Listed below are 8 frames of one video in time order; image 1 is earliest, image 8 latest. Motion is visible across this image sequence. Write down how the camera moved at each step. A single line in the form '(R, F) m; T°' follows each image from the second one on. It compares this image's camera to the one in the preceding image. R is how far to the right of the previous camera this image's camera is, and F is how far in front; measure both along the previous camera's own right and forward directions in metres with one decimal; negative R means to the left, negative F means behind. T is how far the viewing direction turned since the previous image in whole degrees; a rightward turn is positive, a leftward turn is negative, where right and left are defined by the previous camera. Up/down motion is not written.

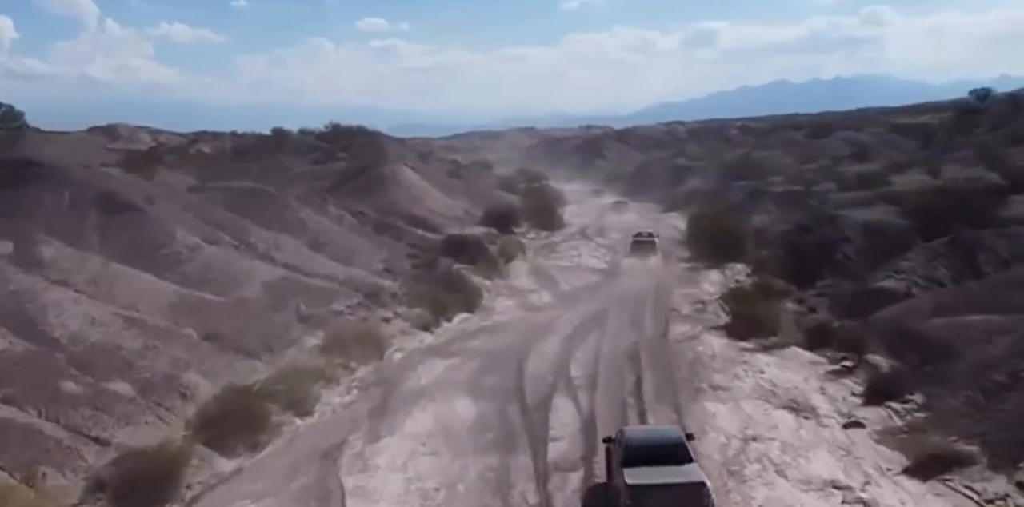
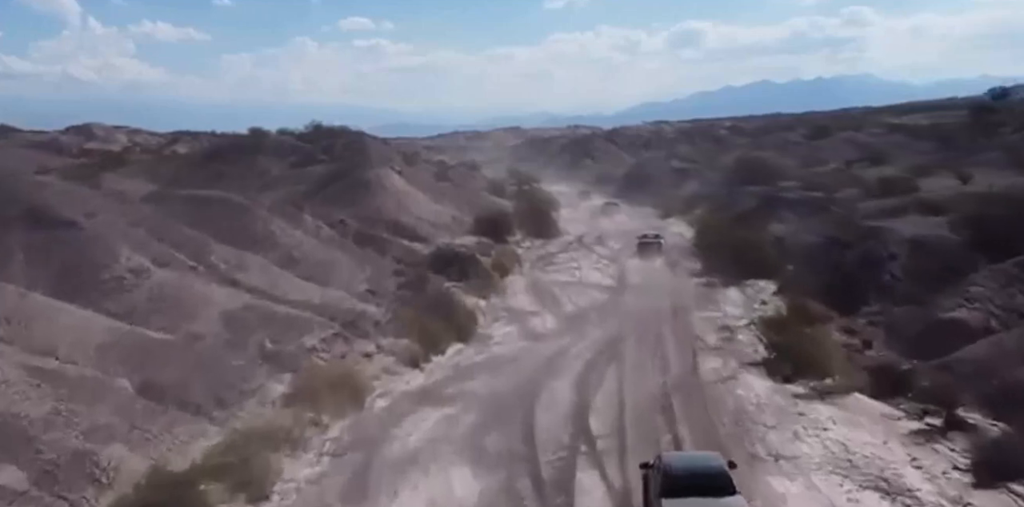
(-0.4, +4.3) m; +1°
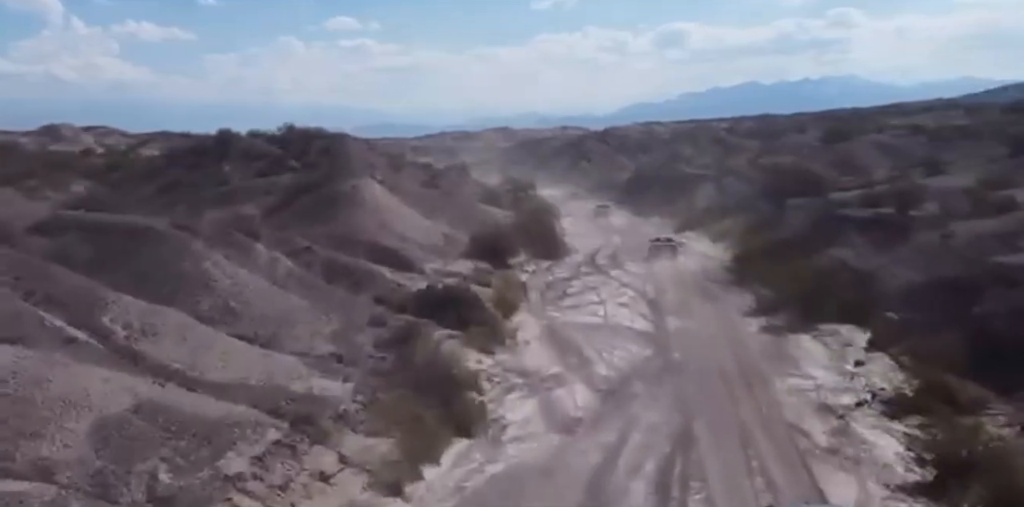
(-0.7, +8.4) m; +1°
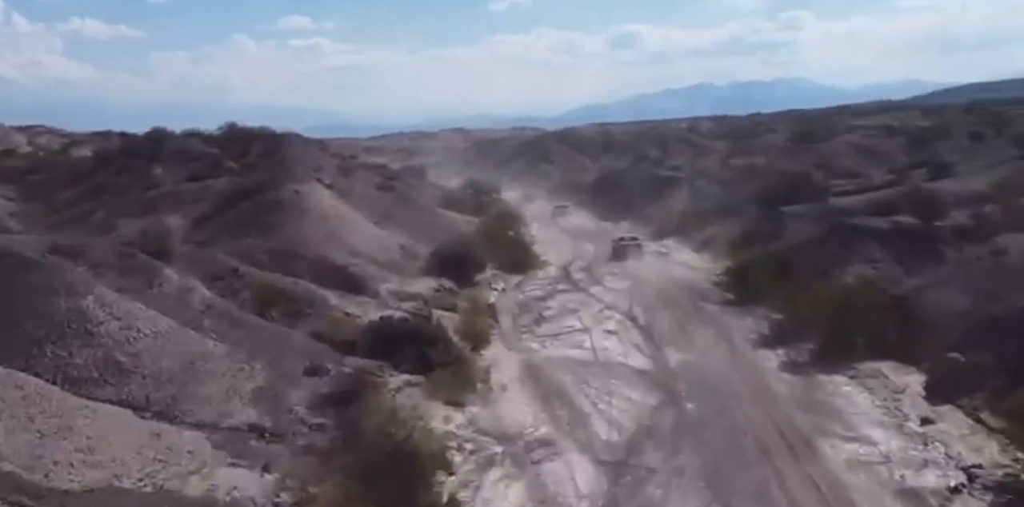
(-0.4, +5.7) m; +3°
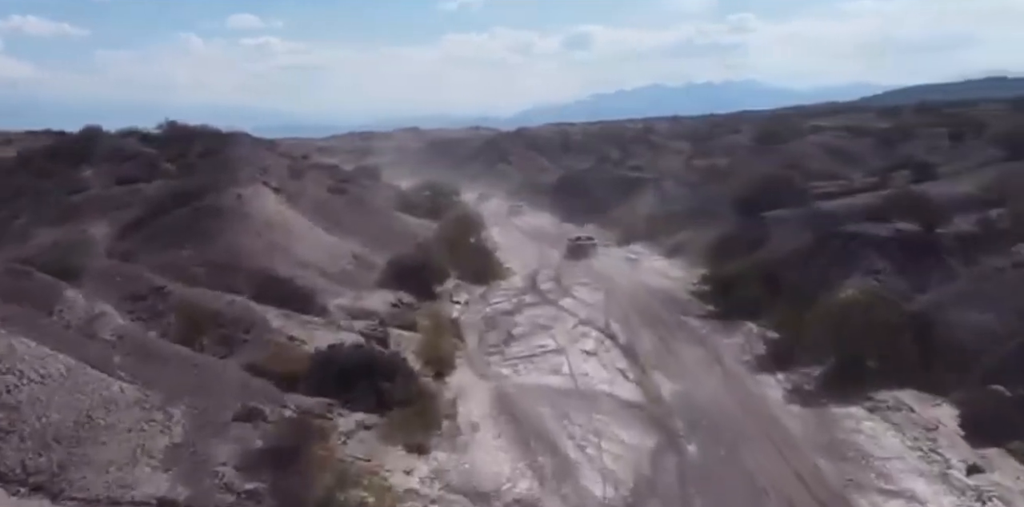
(-0.3, +3.4) m; +3°
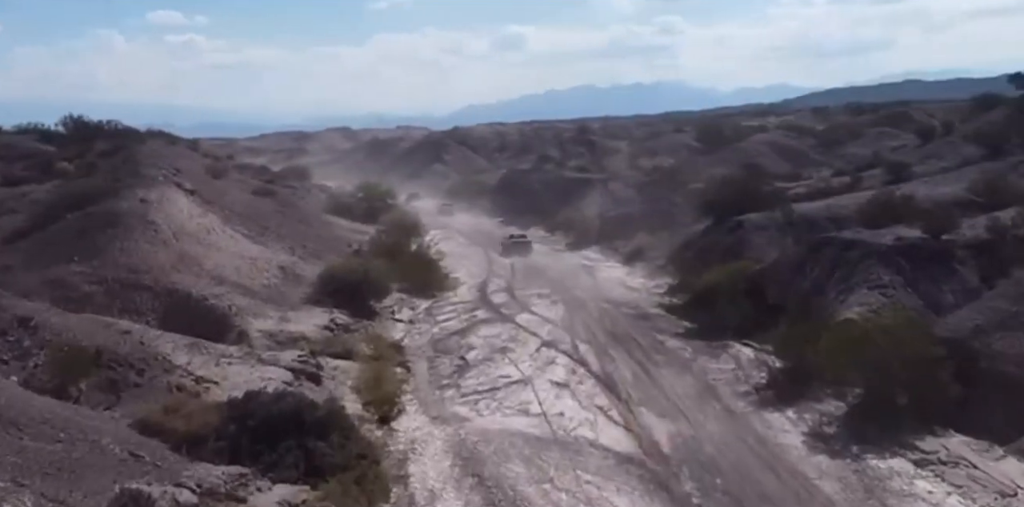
(-0.6, +4.5) m; +4°
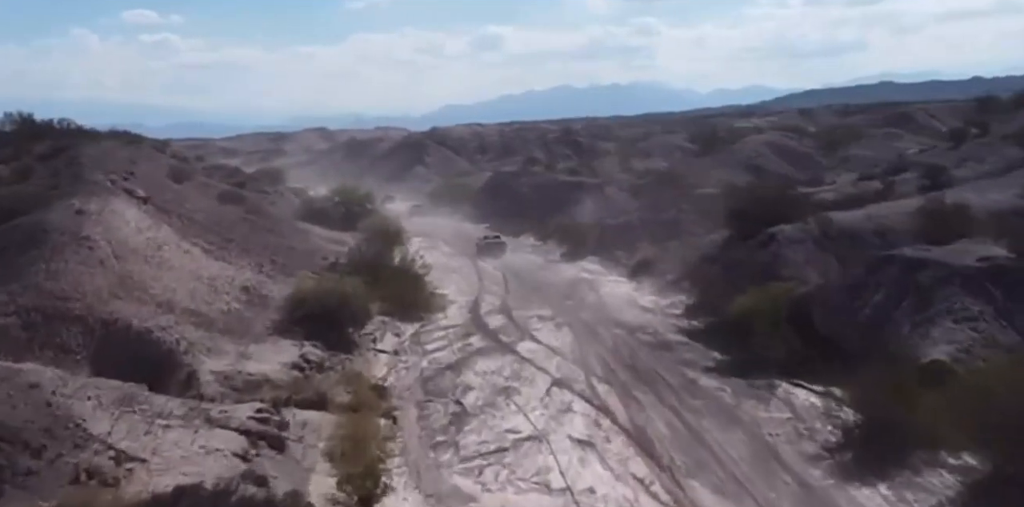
(-0.7, +4.7) m; +1°
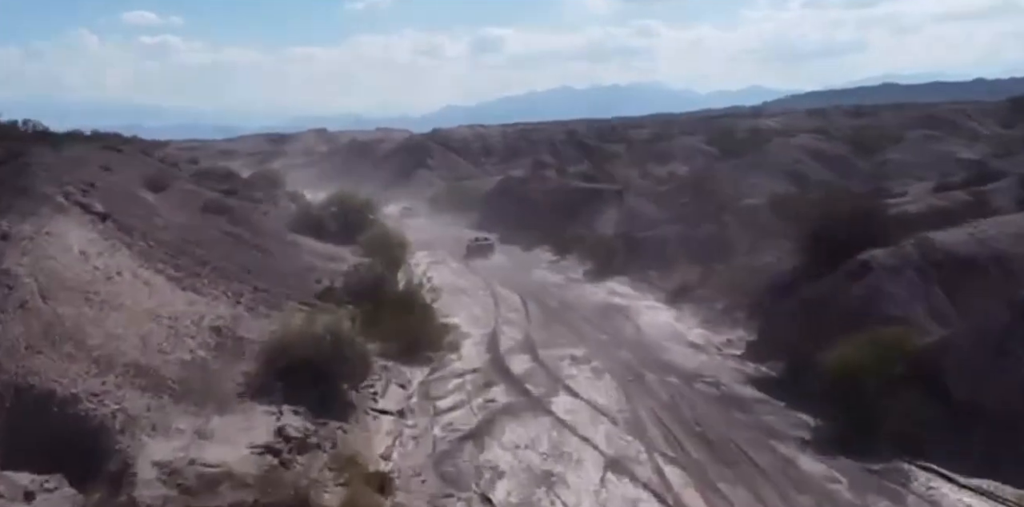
(-0.8, +5.9) m; 0°
